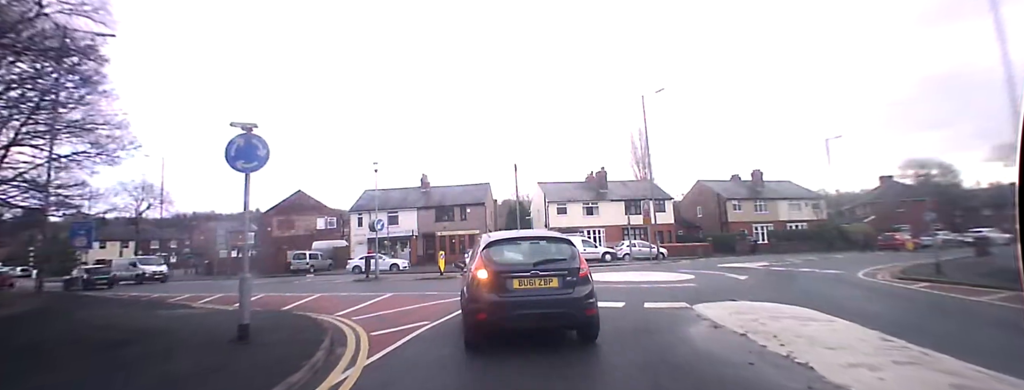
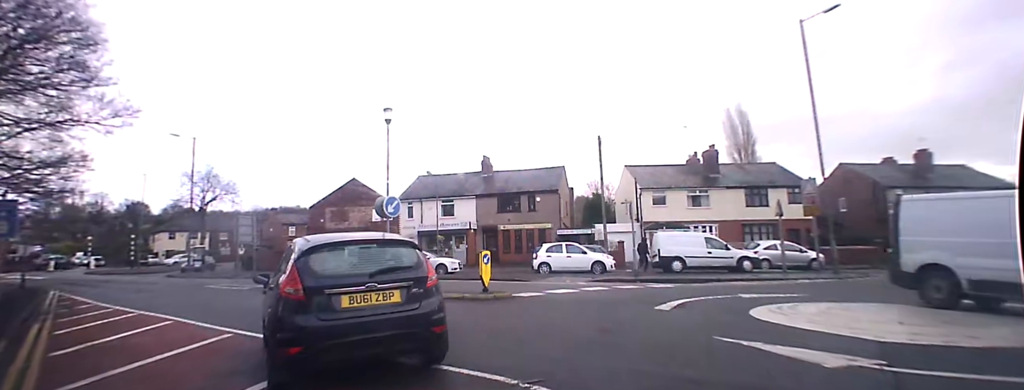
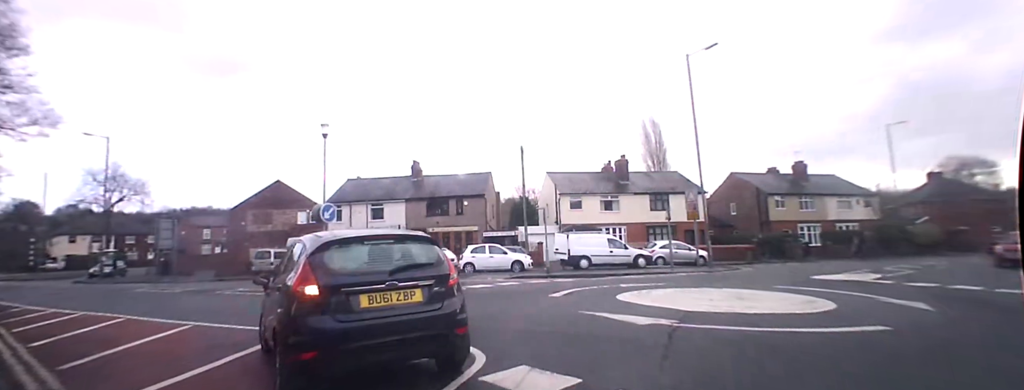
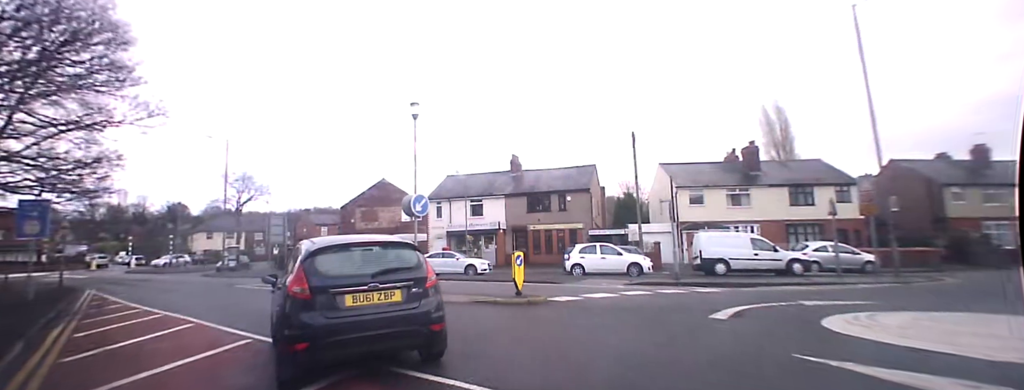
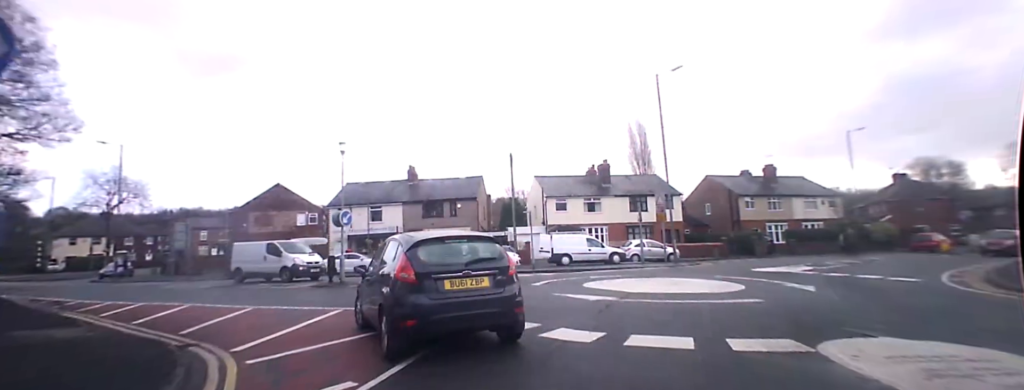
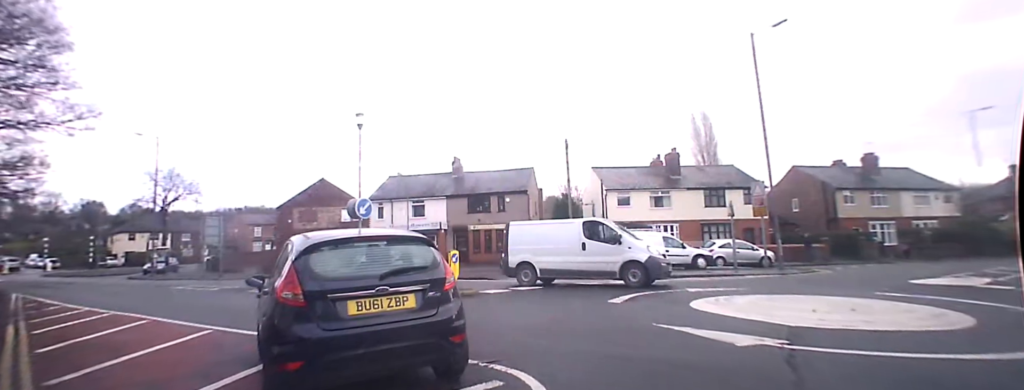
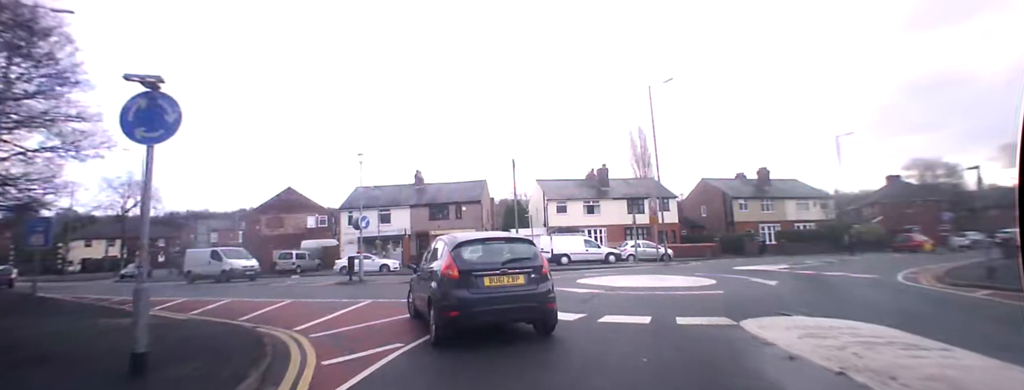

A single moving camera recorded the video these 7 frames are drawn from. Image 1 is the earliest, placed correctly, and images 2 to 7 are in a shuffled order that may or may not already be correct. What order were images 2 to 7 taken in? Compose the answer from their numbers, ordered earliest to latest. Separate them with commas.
7, 5, 3, 6, 2, 4
